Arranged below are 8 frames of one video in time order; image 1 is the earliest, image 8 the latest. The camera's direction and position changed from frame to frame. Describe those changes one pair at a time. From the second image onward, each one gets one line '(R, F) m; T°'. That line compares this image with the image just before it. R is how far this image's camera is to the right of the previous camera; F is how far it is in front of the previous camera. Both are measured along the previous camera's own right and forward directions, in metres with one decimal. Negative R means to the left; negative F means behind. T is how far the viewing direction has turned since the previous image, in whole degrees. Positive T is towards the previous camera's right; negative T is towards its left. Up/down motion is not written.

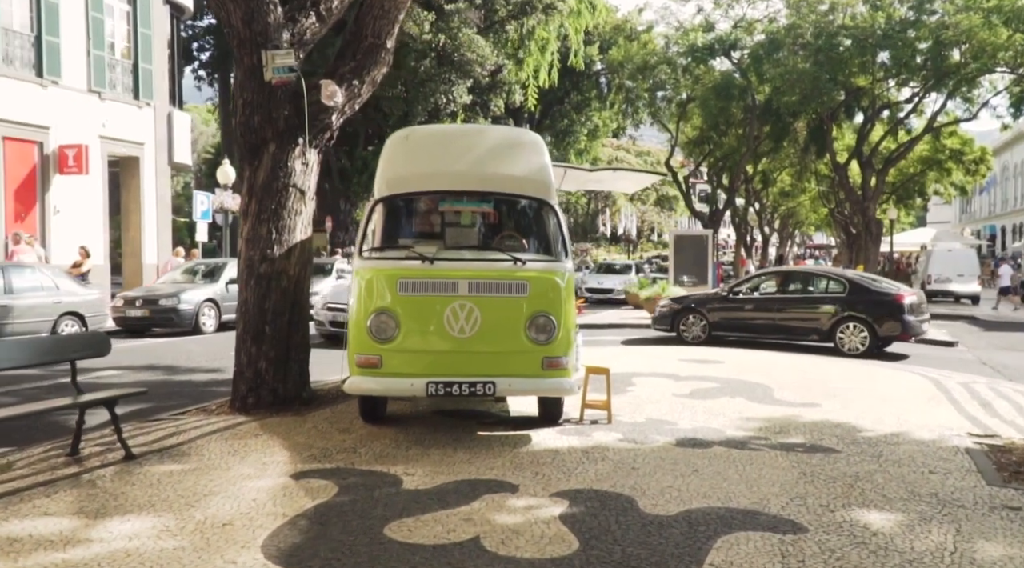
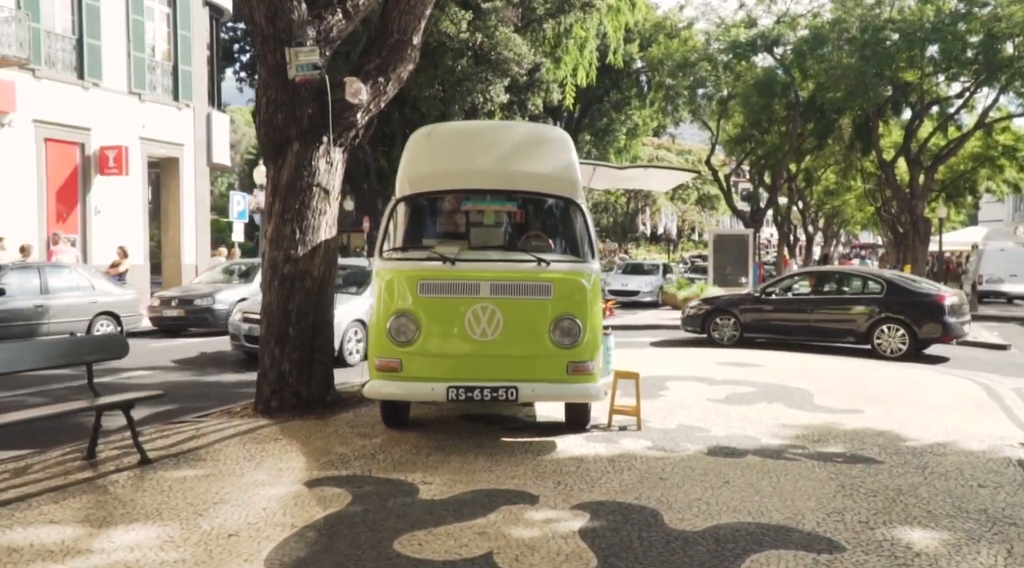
(+0.1, +0.3) m; -3°
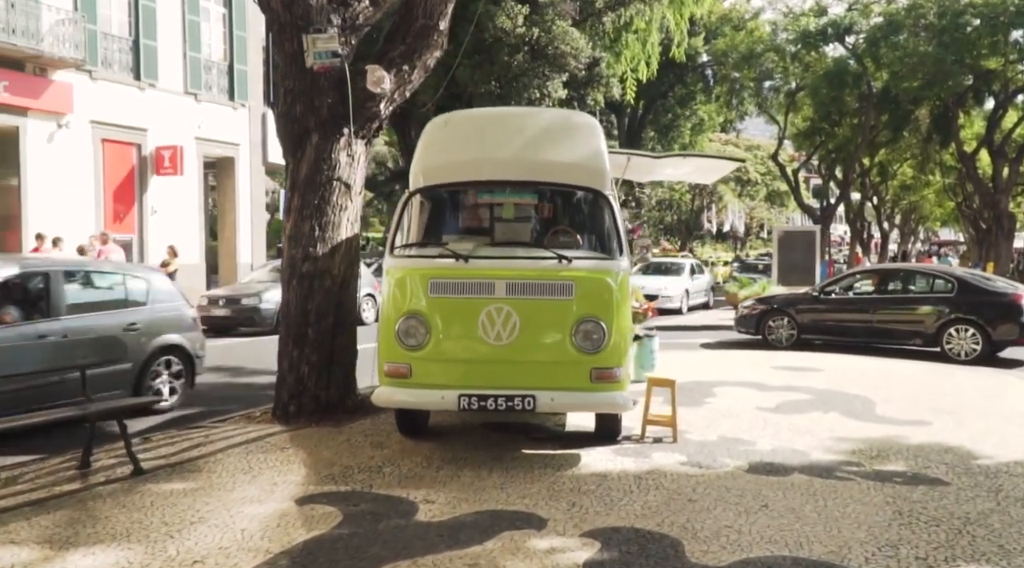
(+0.4, +0.6) m; -4°
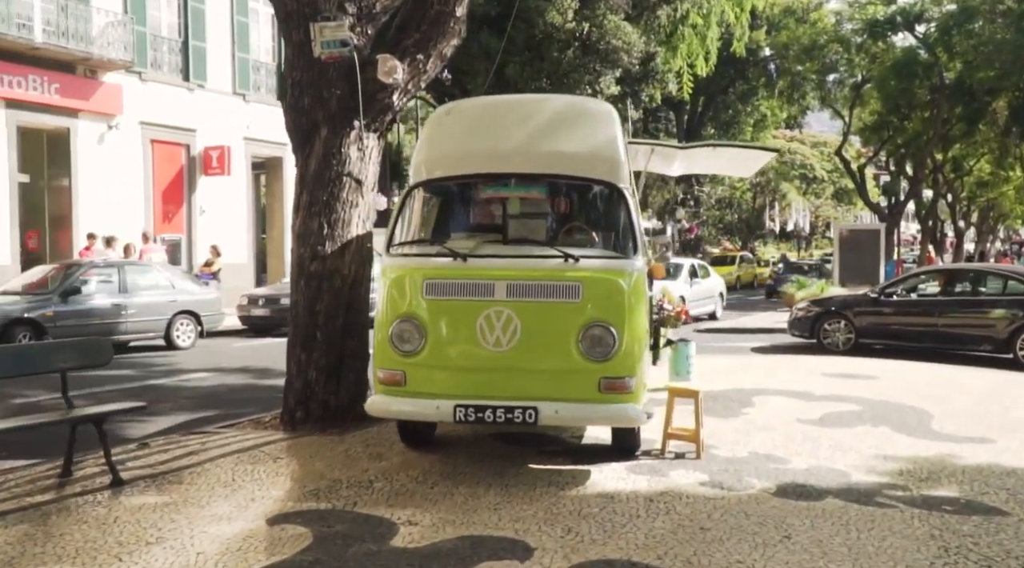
(+0.4, +0.6) m; -4°
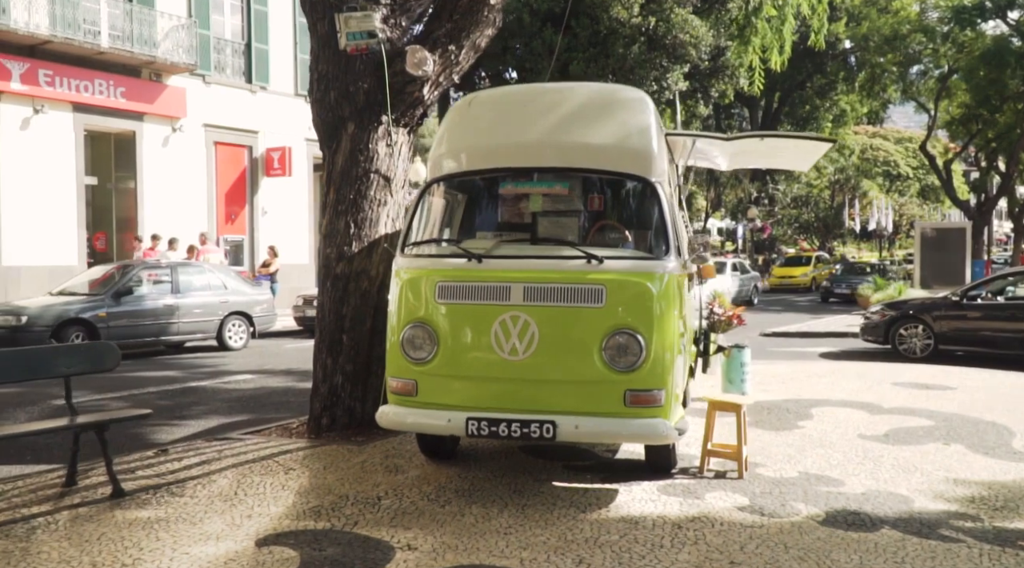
(+0.4, +0.5) m; -5°
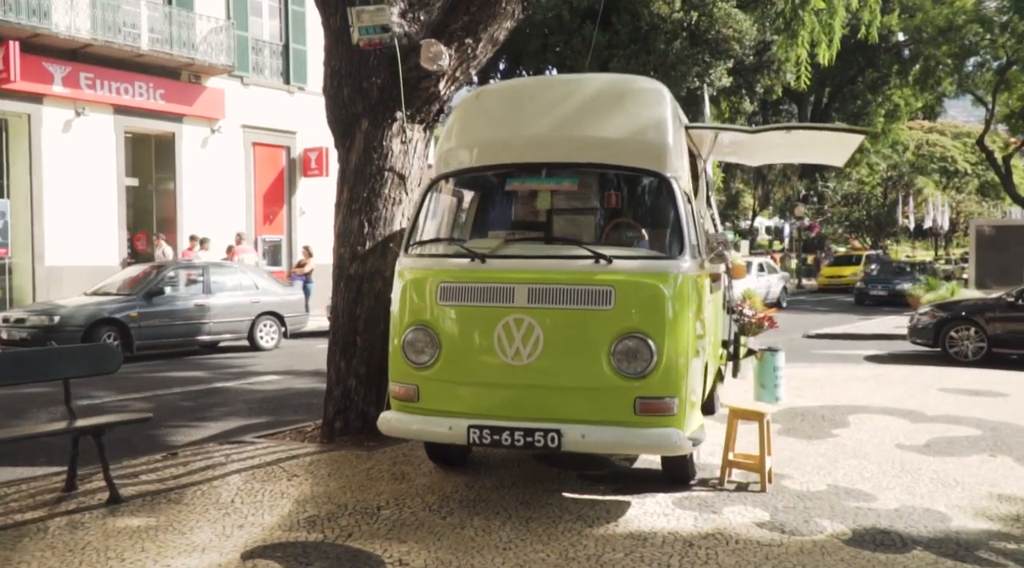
(+0.3, +0.3) m; -3°
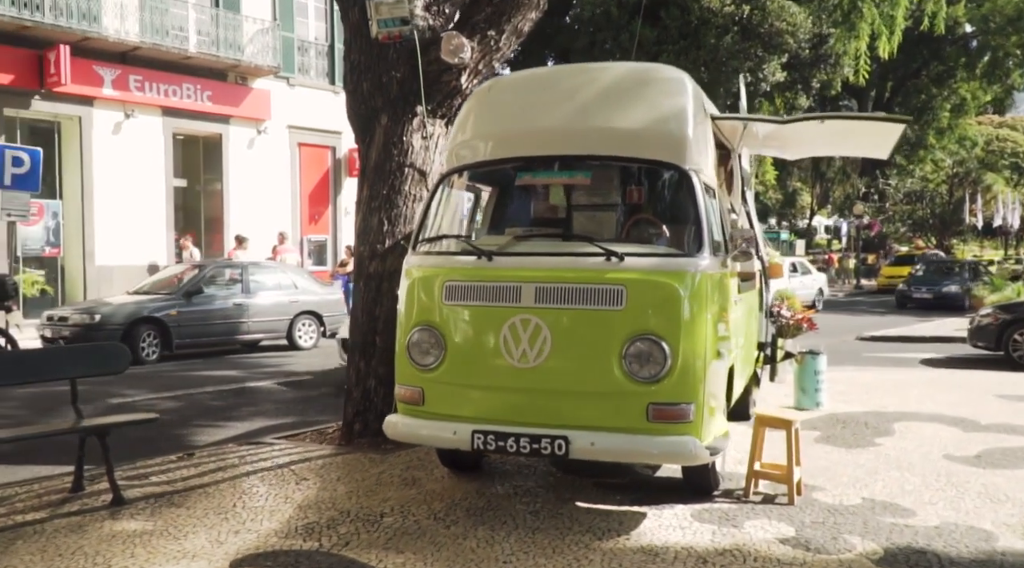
(+0.3, +0.3) m; -4°
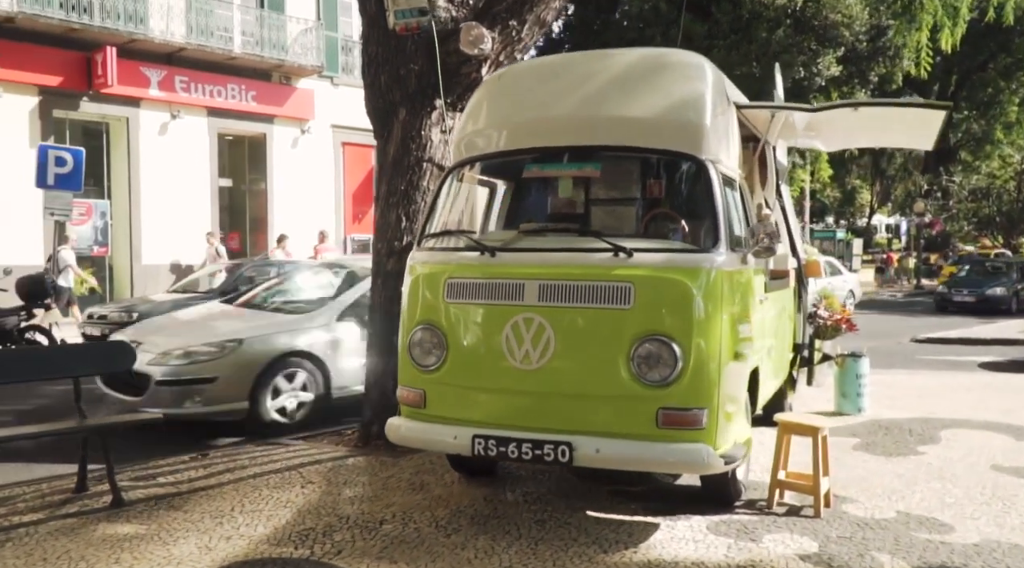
(+0.3, +0.3) m; -4°
